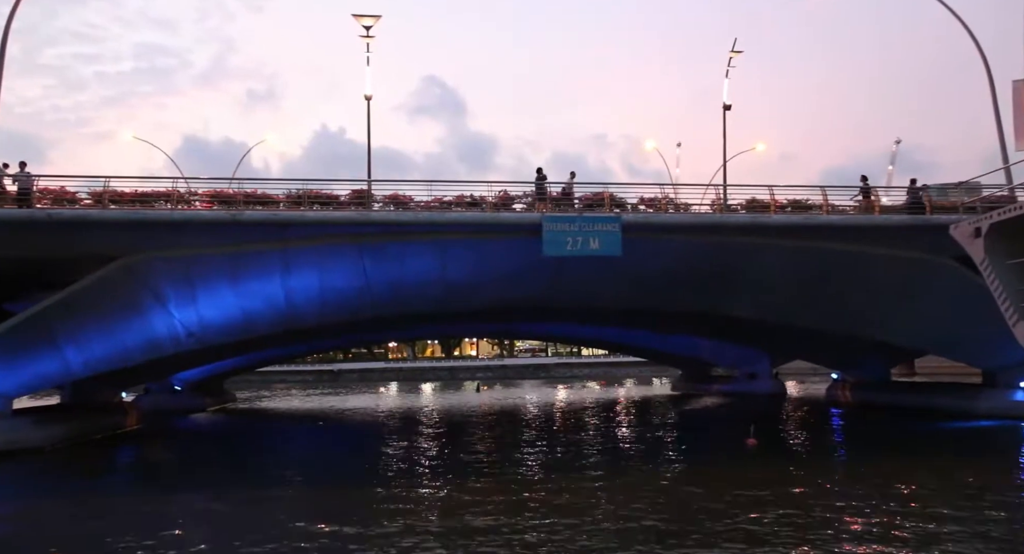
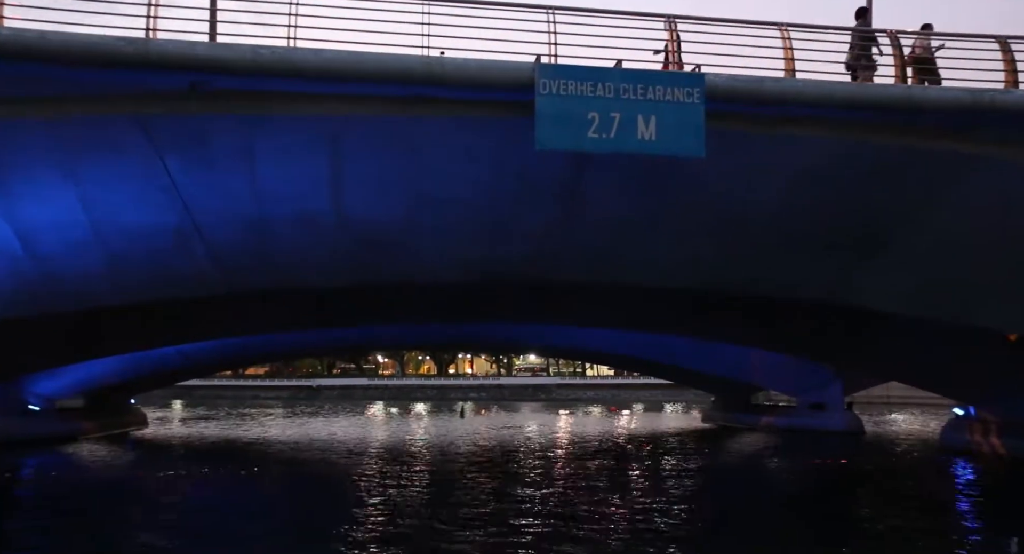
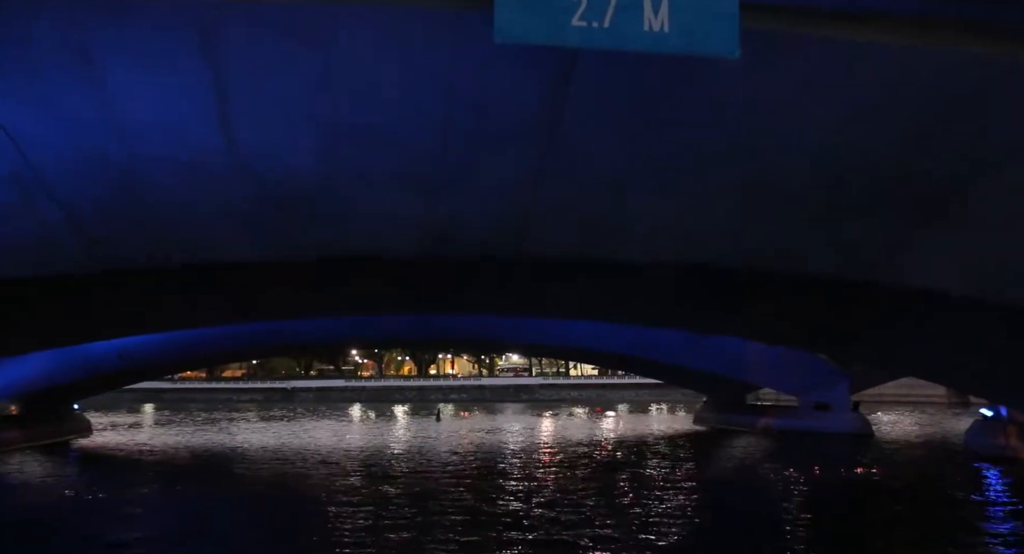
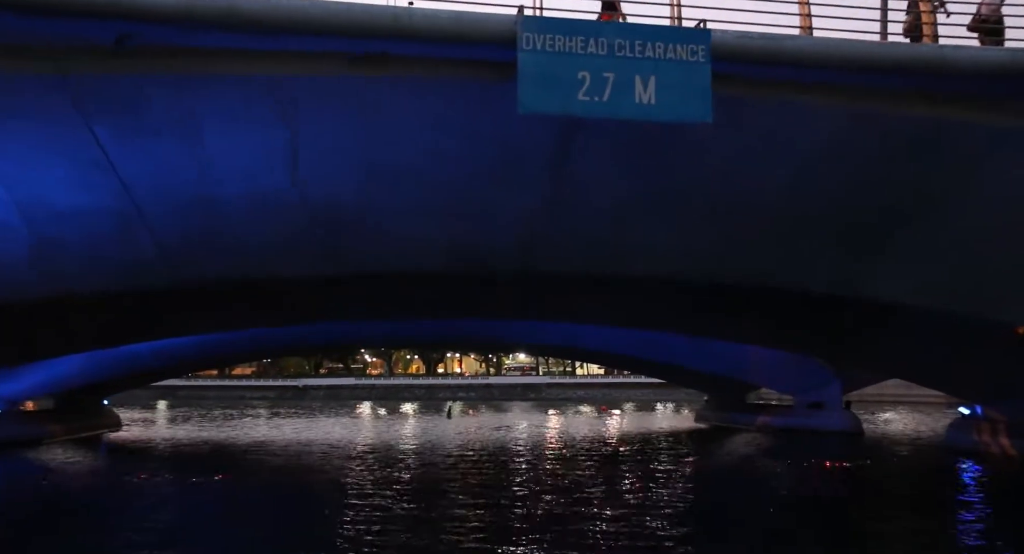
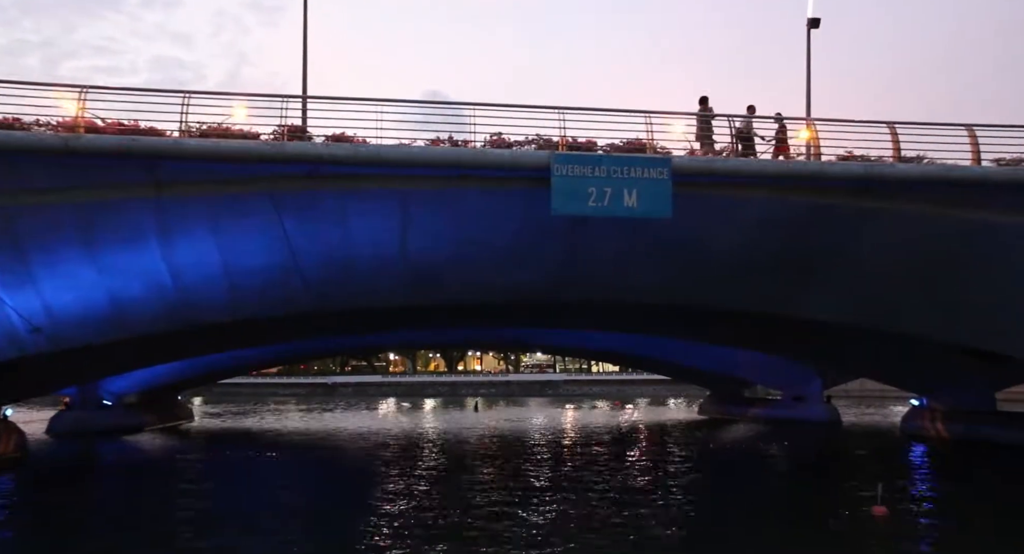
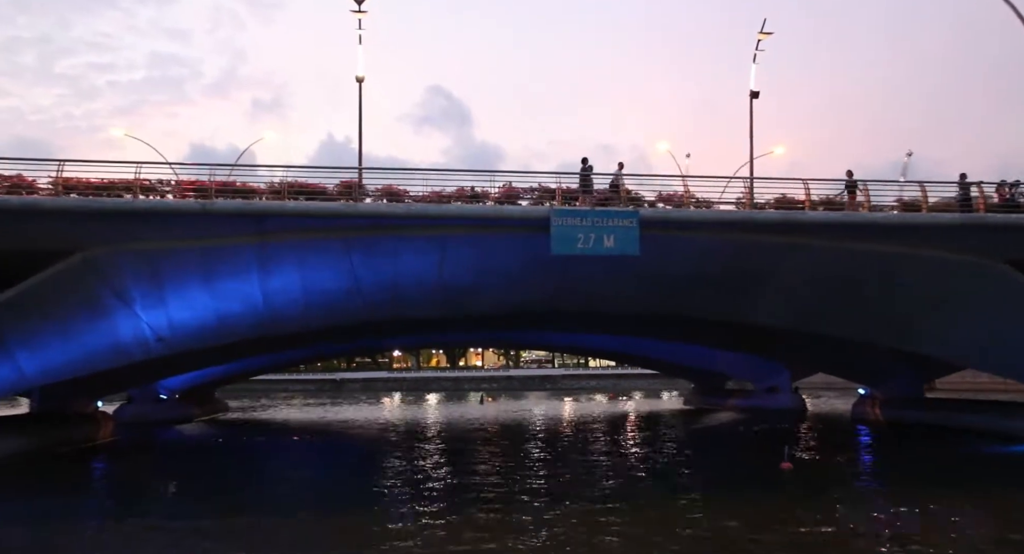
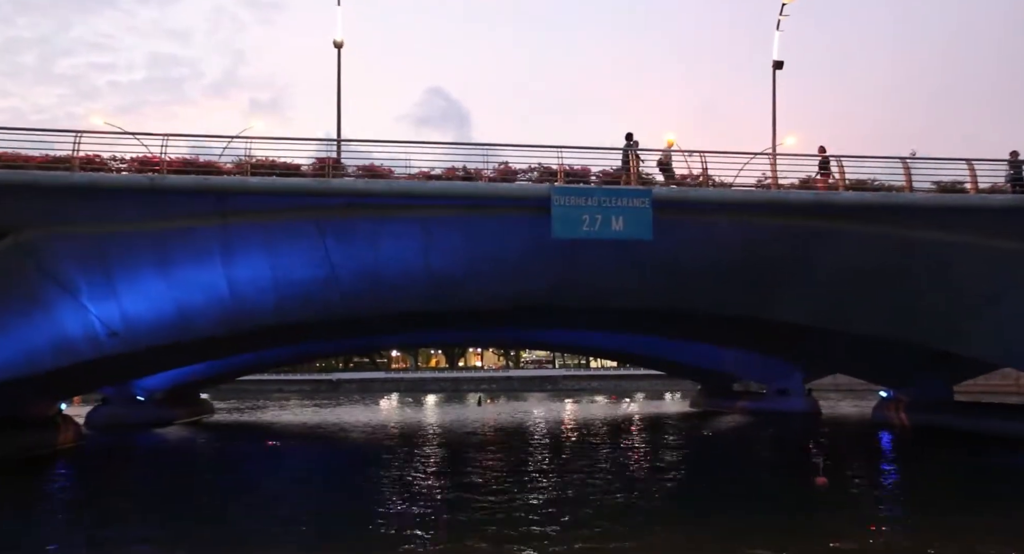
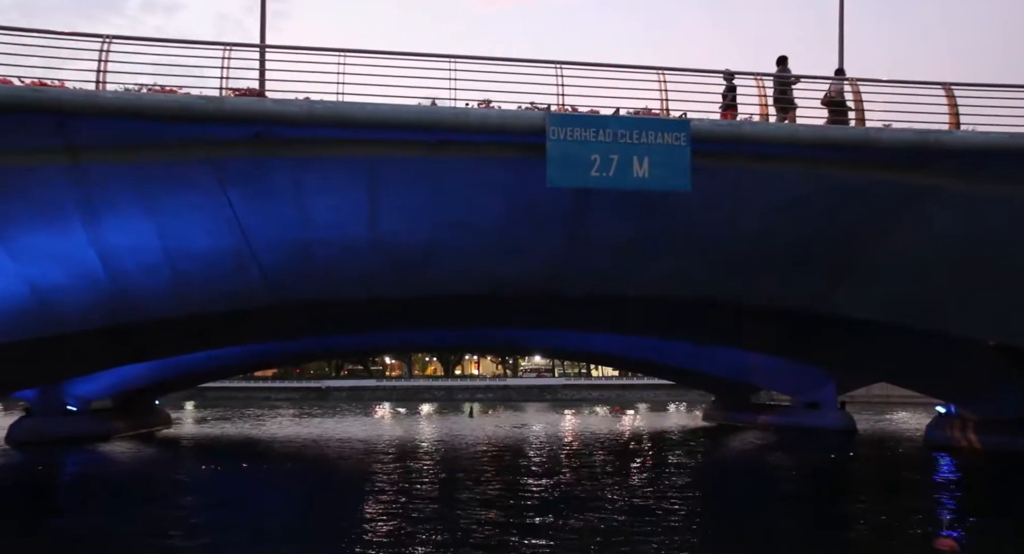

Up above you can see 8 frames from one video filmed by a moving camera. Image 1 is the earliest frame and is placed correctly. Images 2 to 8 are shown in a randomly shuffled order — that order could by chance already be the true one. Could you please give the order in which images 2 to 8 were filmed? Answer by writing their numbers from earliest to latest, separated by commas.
6, 7, 5, 8, 2, 4, 3
